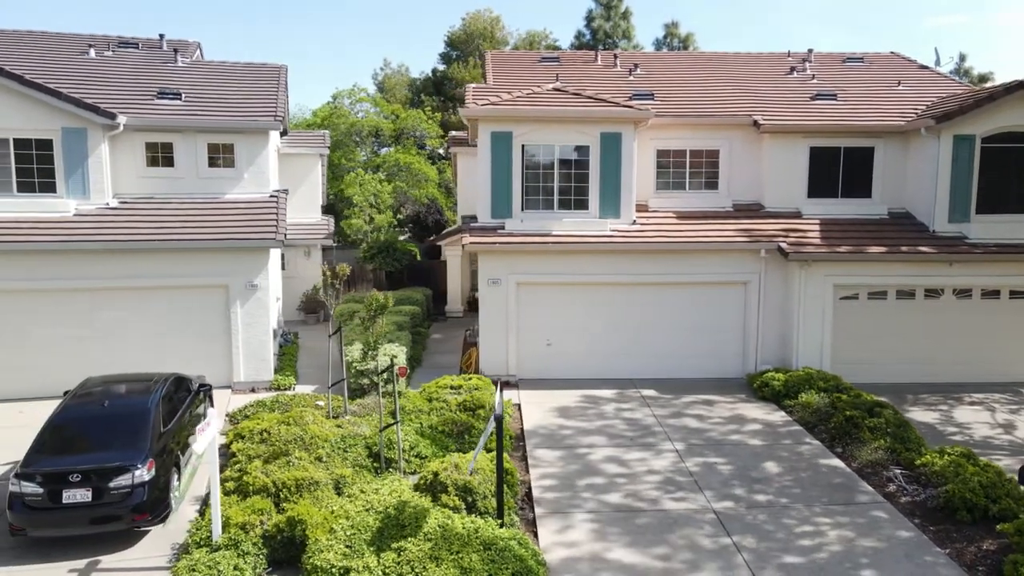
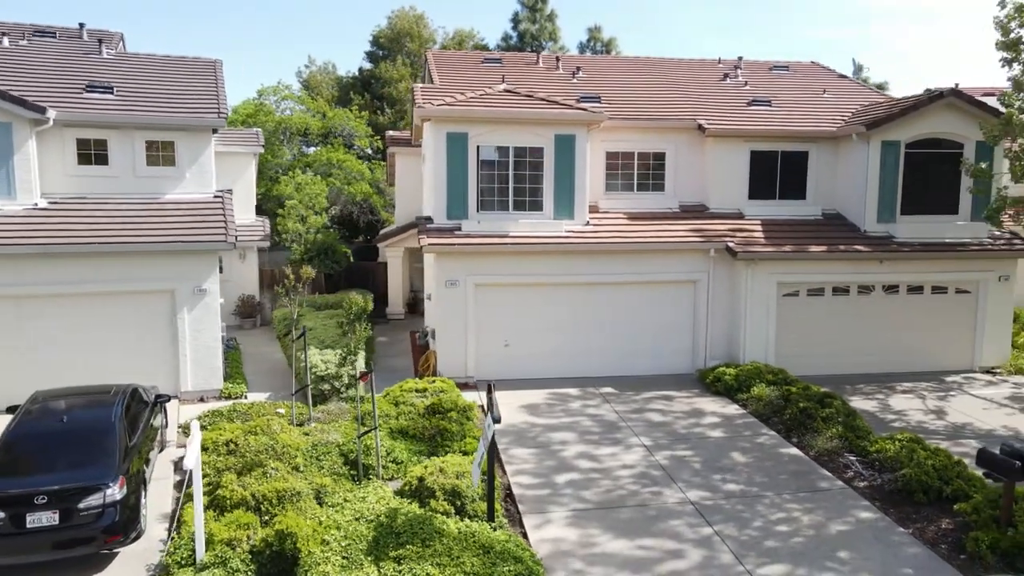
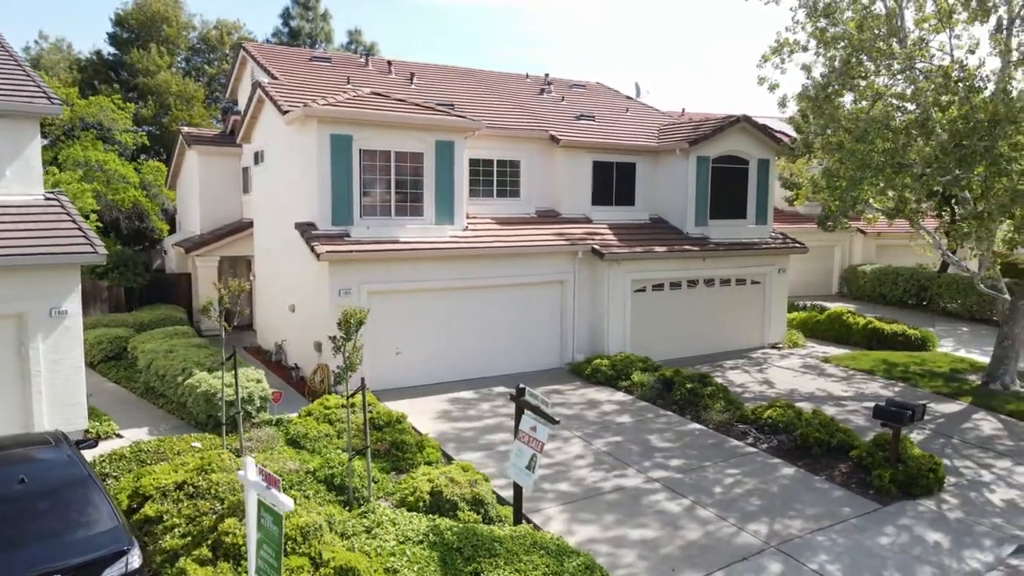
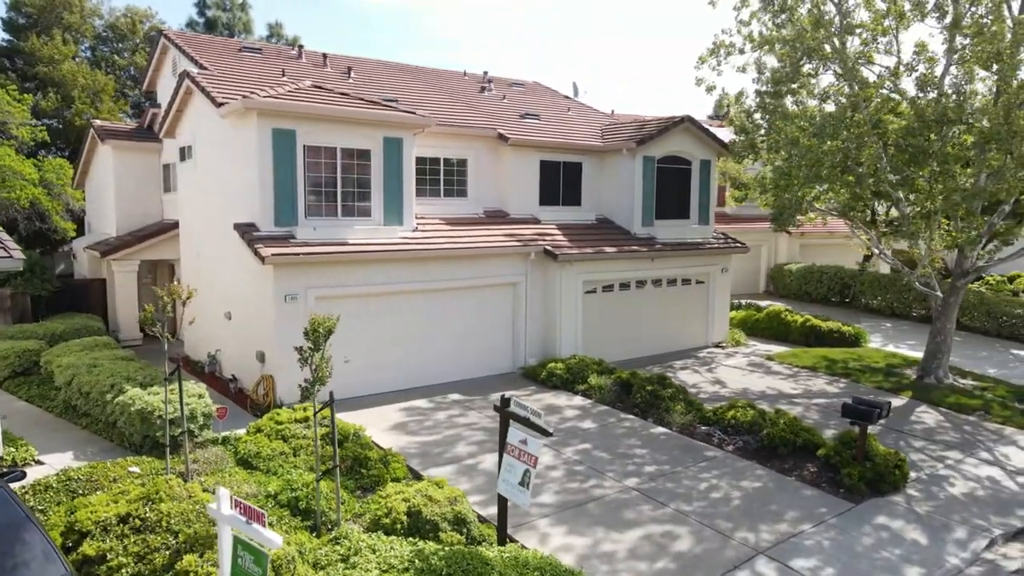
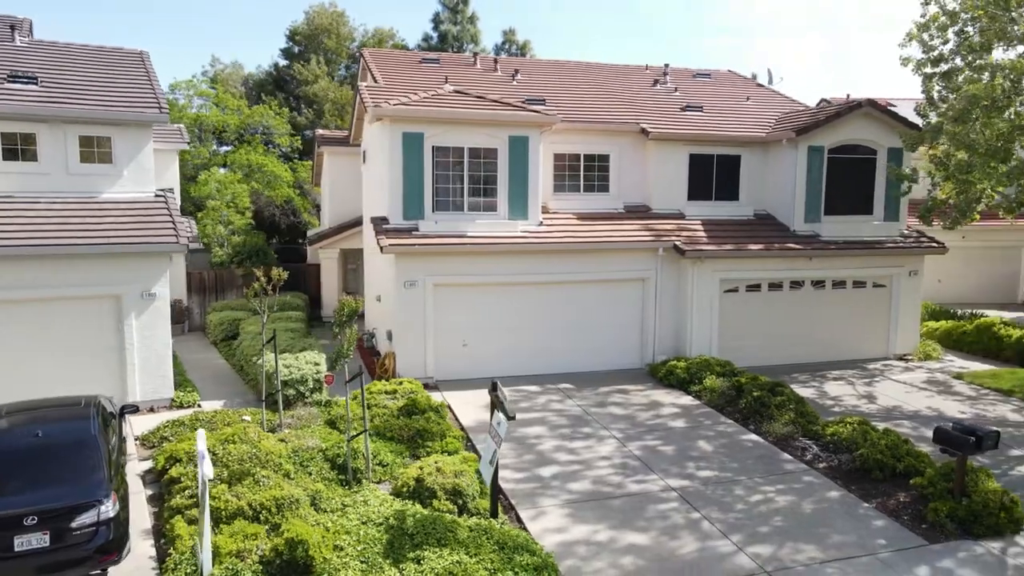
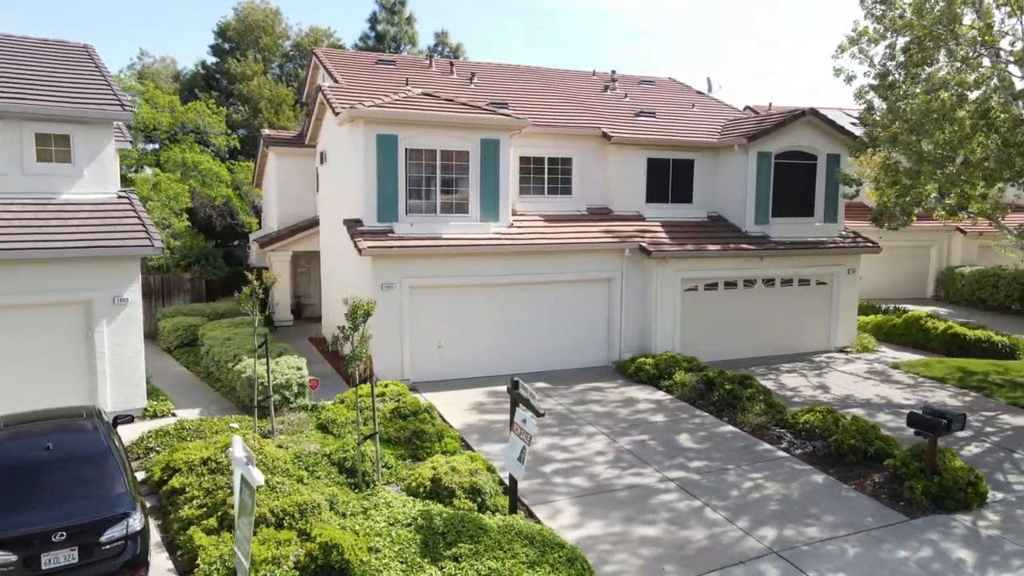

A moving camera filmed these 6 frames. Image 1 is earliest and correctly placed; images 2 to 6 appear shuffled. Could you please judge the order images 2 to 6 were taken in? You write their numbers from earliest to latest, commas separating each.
2, 5, 6, 3, 4
